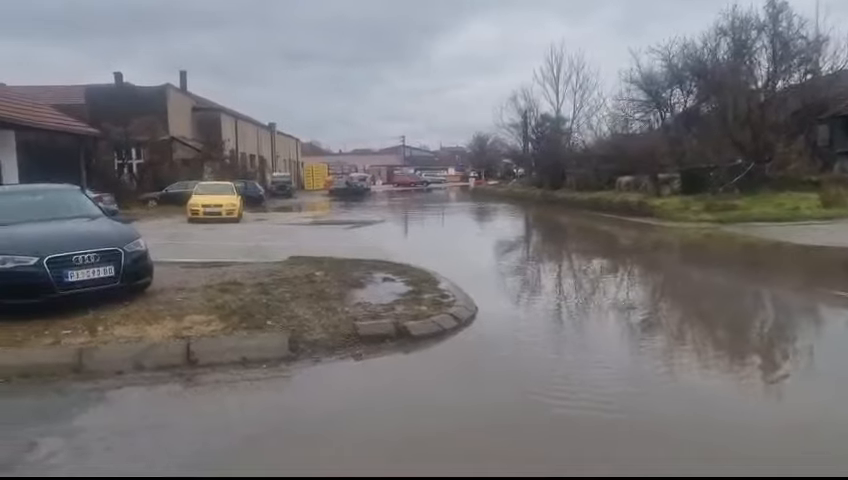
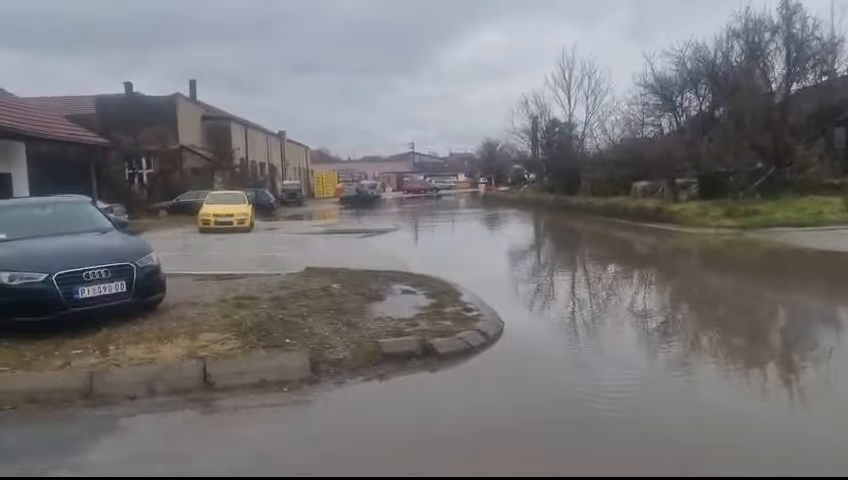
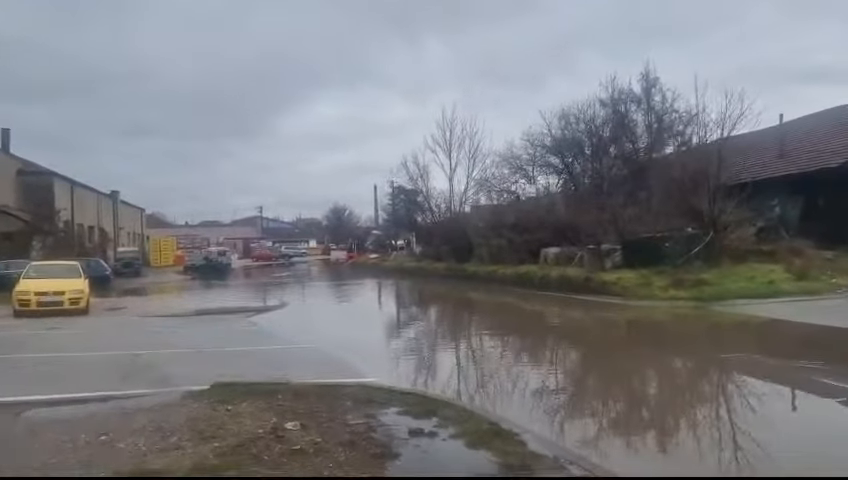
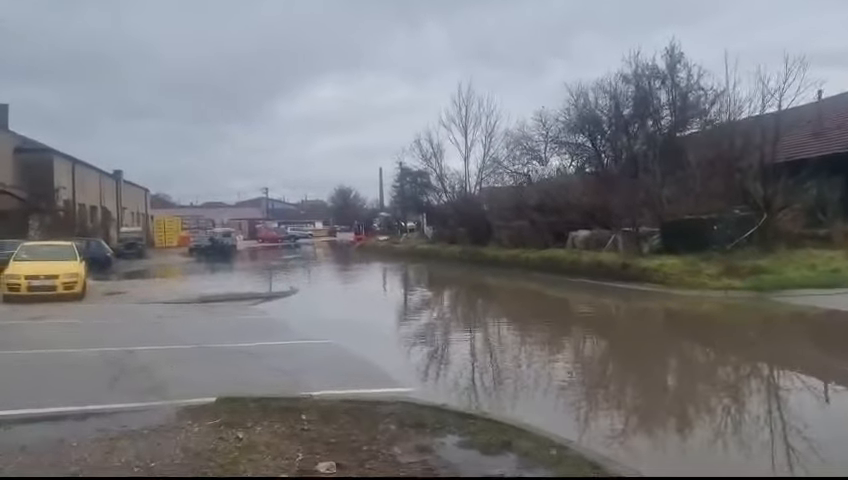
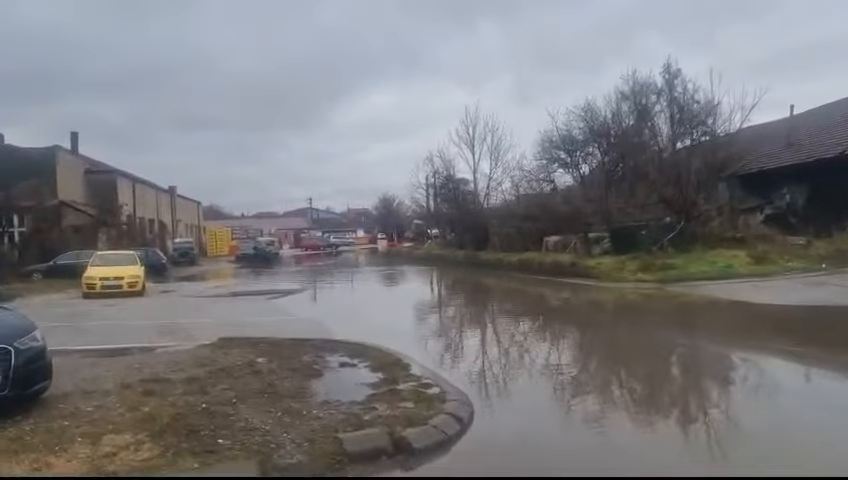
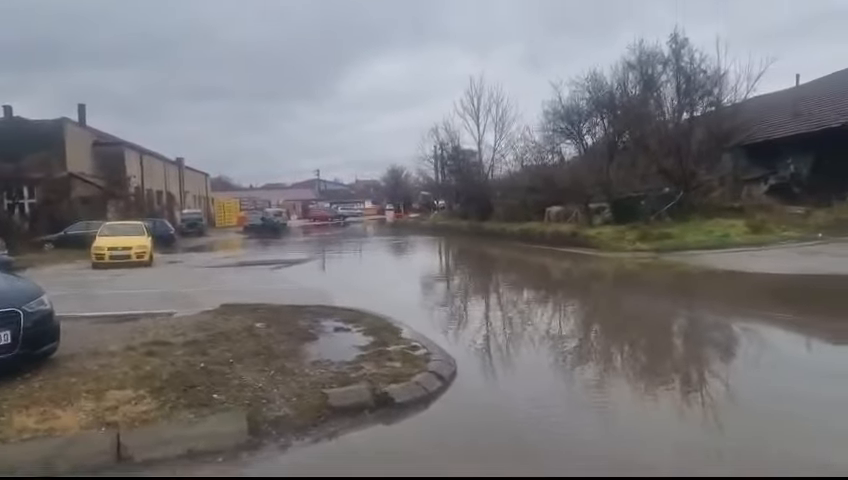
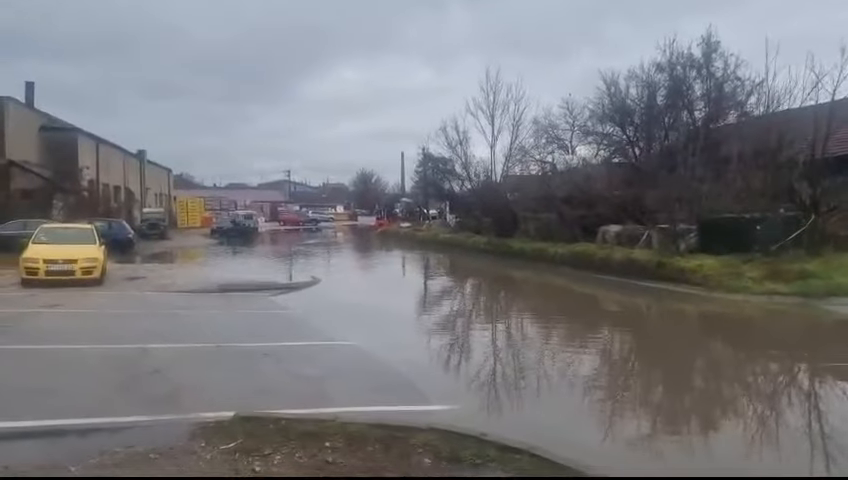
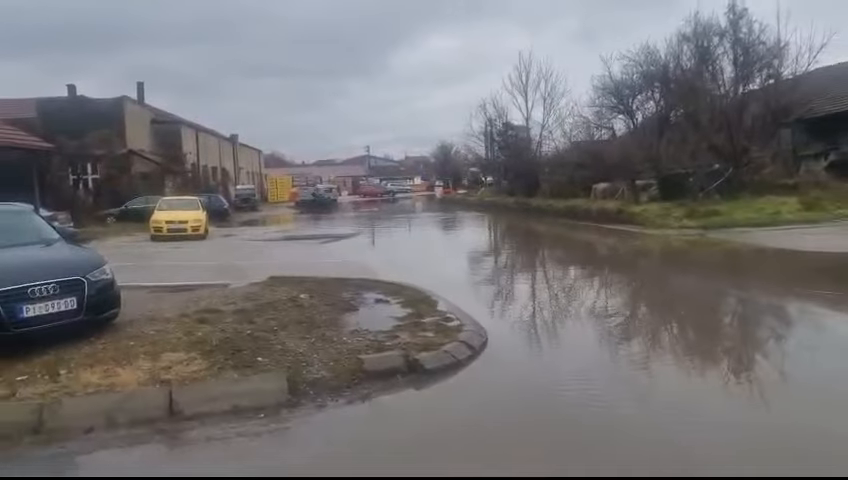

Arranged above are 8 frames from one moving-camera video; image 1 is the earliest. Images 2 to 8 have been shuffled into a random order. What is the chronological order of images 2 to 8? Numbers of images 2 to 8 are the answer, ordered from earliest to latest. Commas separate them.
2, 8, 6, 5, 3, 4, 7
